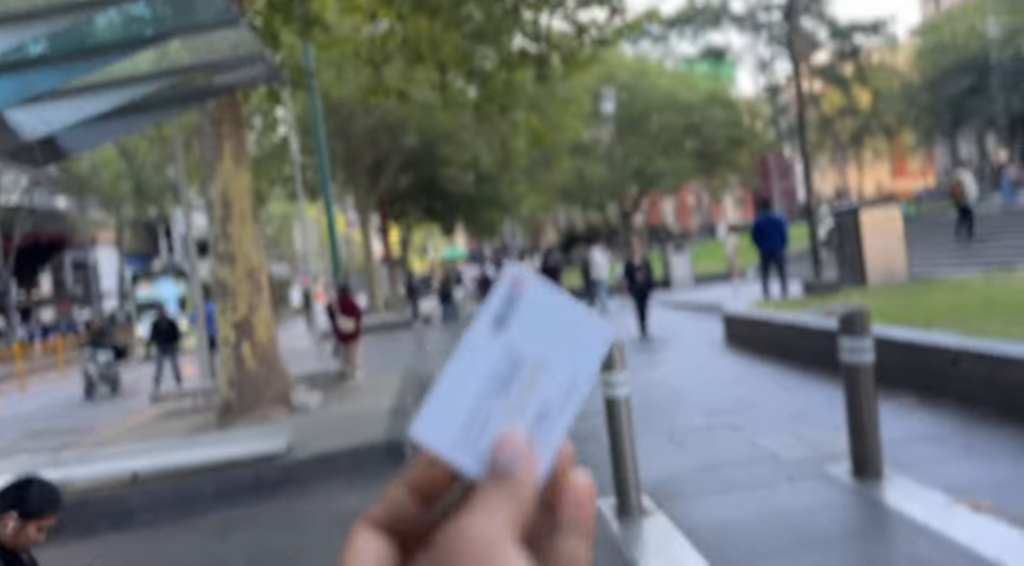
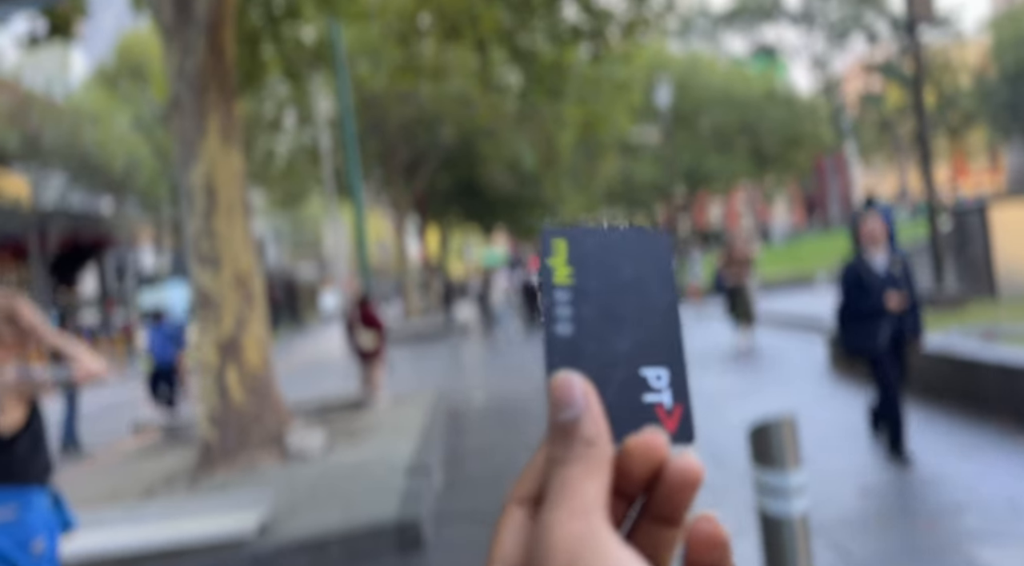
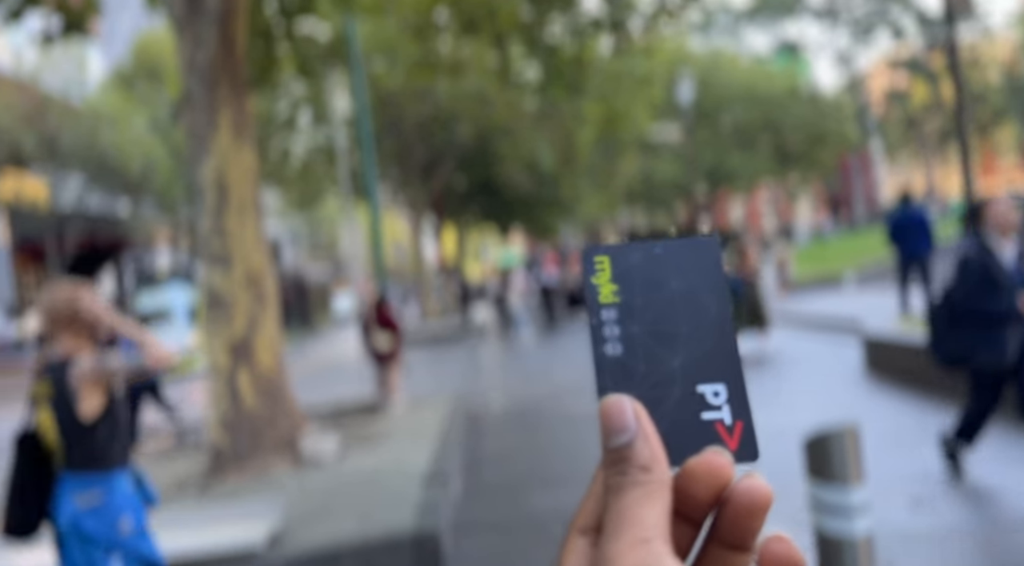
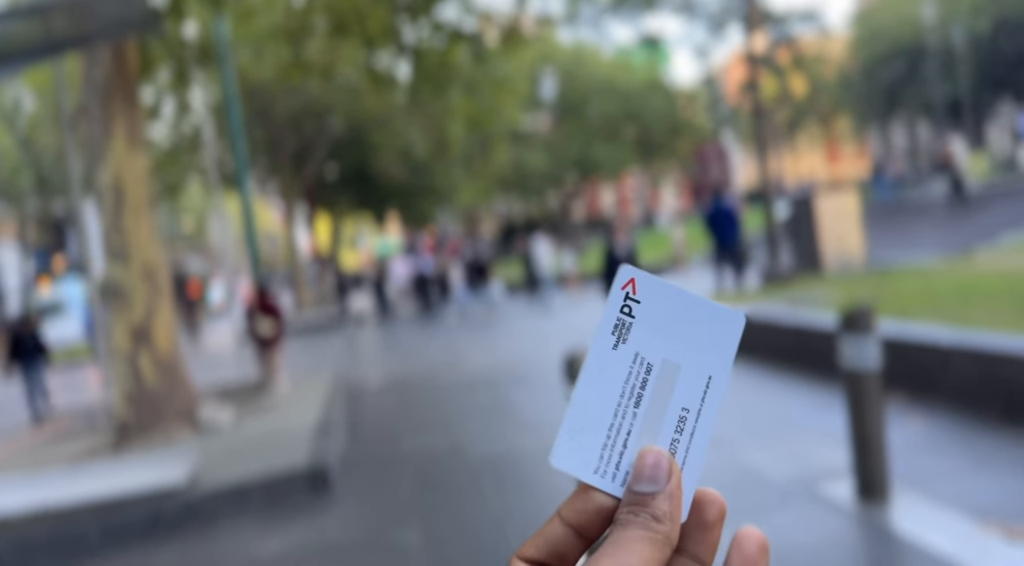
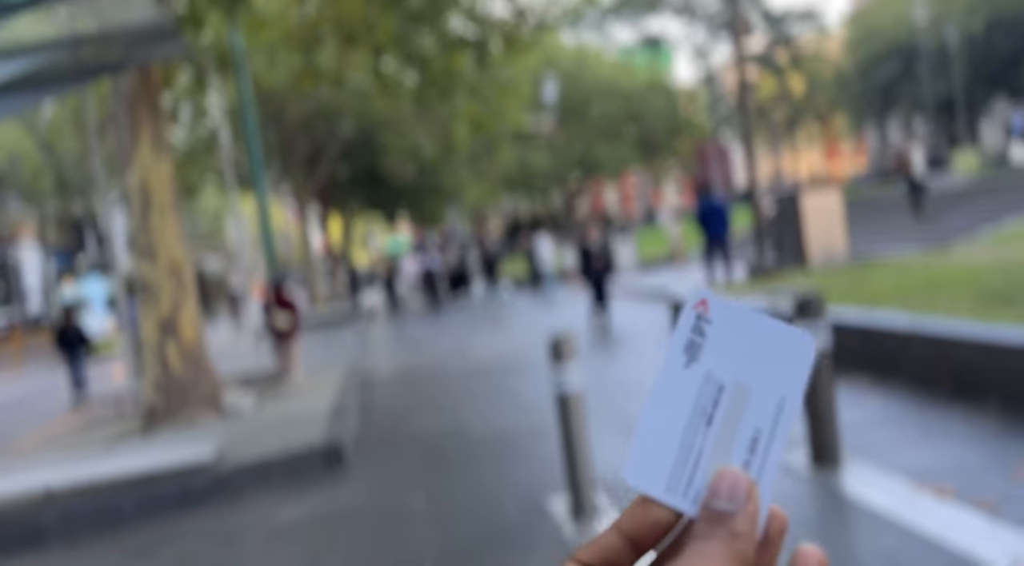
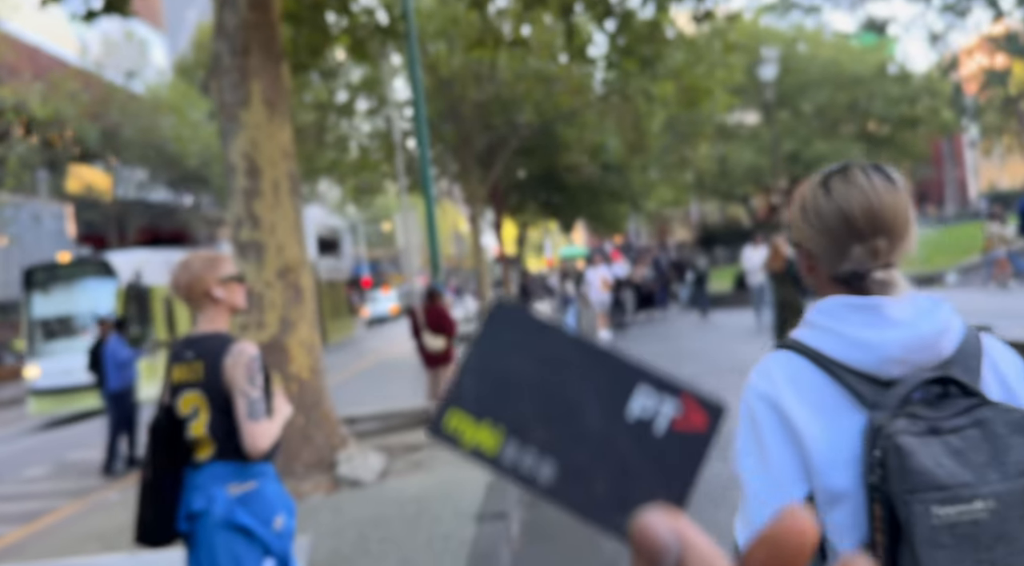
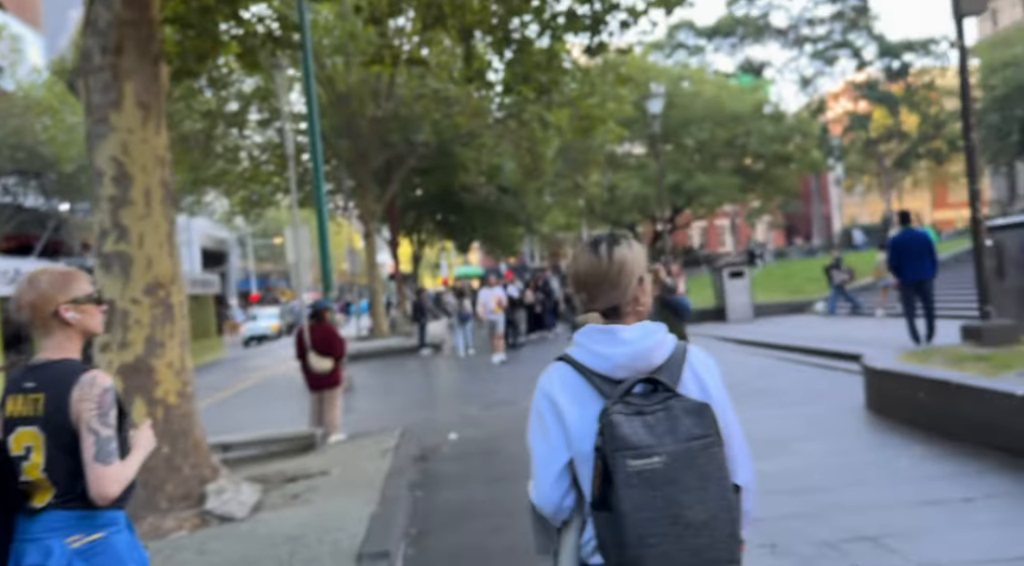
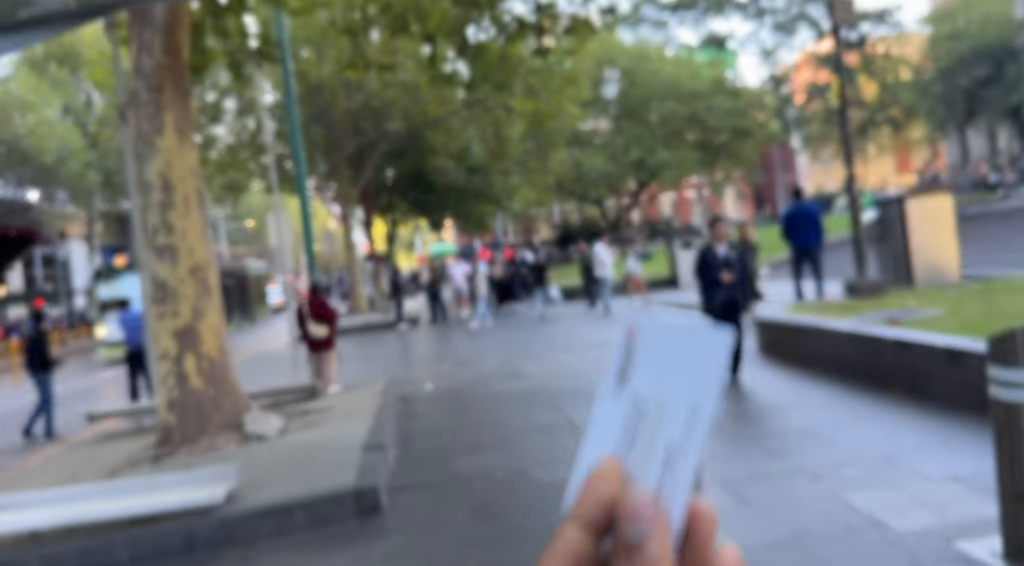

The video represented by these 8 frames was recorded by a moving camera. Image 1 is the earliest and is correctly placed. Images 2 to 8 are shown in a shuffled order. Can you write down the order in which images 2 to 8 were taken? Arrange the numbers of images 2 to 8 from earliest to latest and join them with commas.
5, 4, 8, 2, 3, 6, 7
